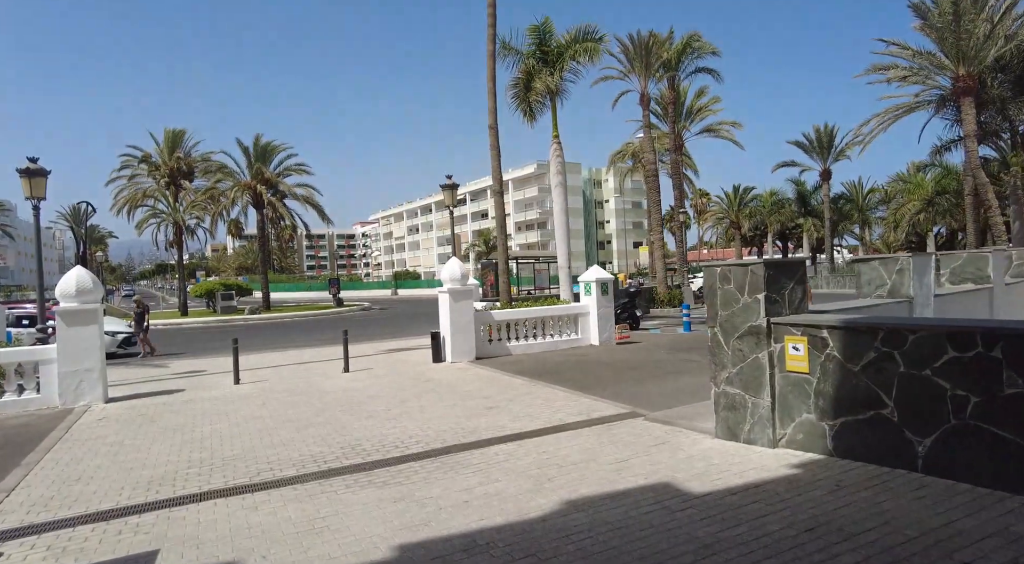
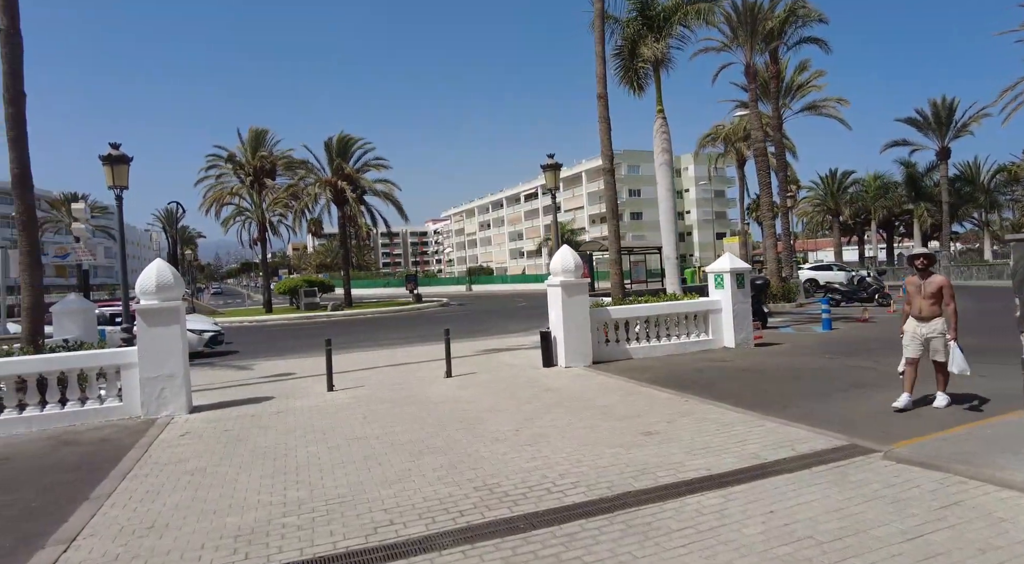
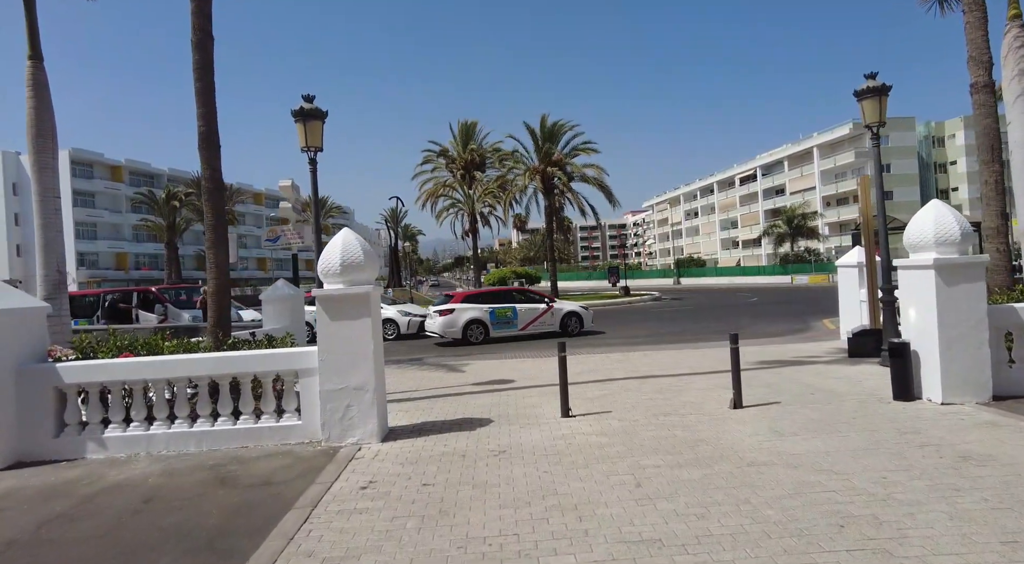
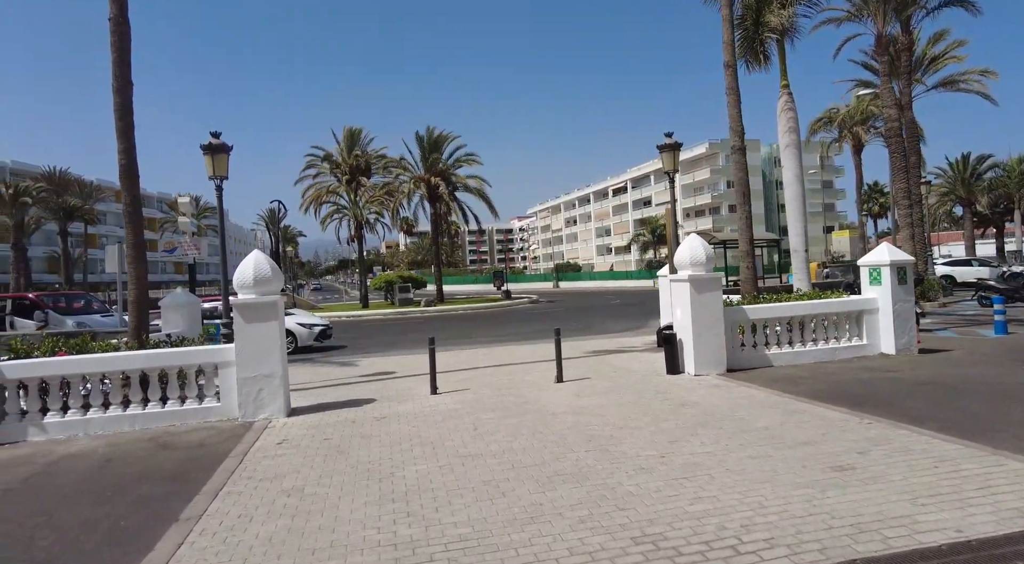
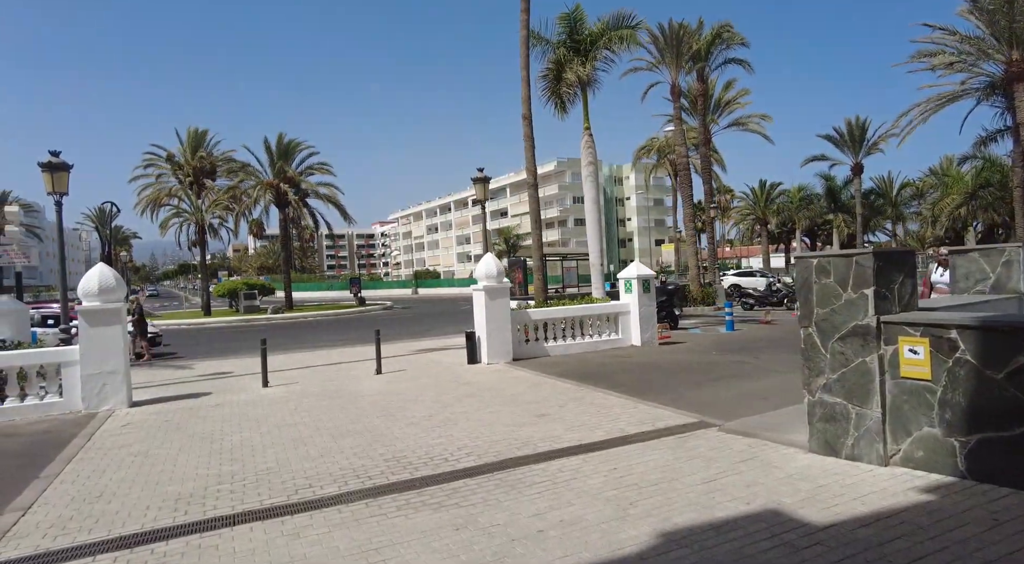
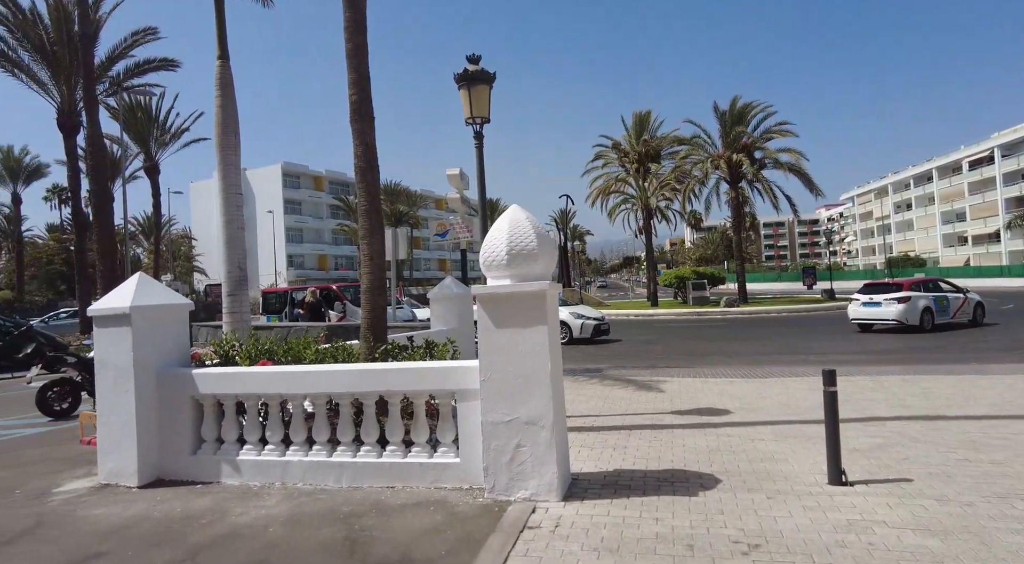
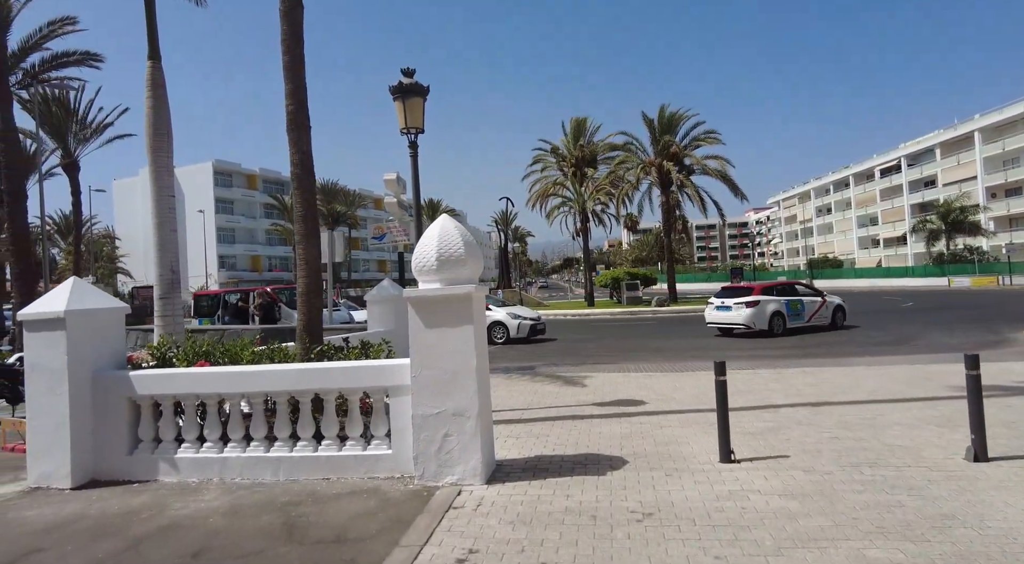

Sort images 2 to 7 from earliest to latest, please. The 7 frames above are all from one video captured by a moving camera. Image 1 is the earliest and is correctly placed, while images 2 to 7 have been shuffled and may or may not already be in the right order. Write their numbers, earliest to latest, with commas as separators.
5, 2, 4, 3, 7, 6
